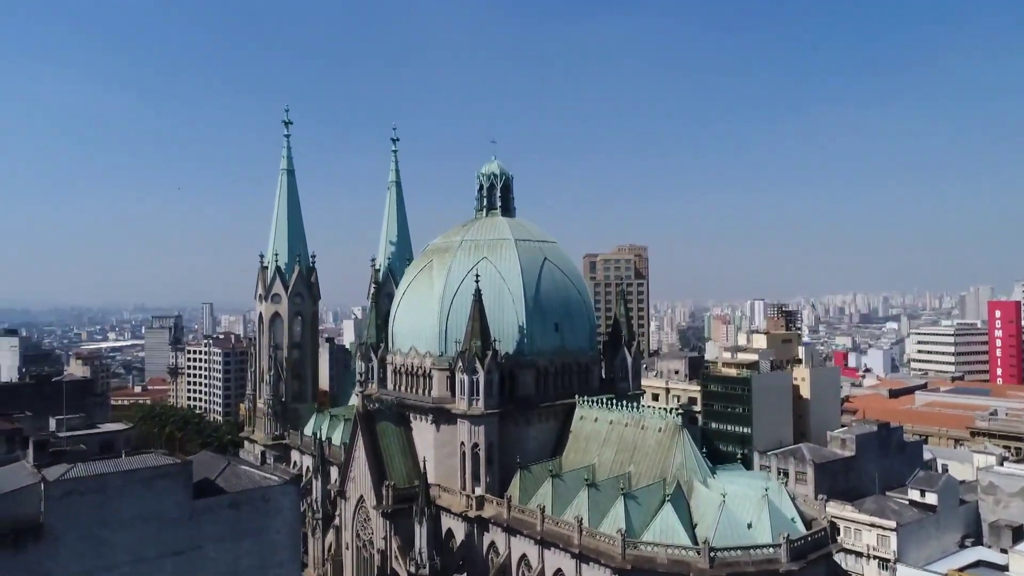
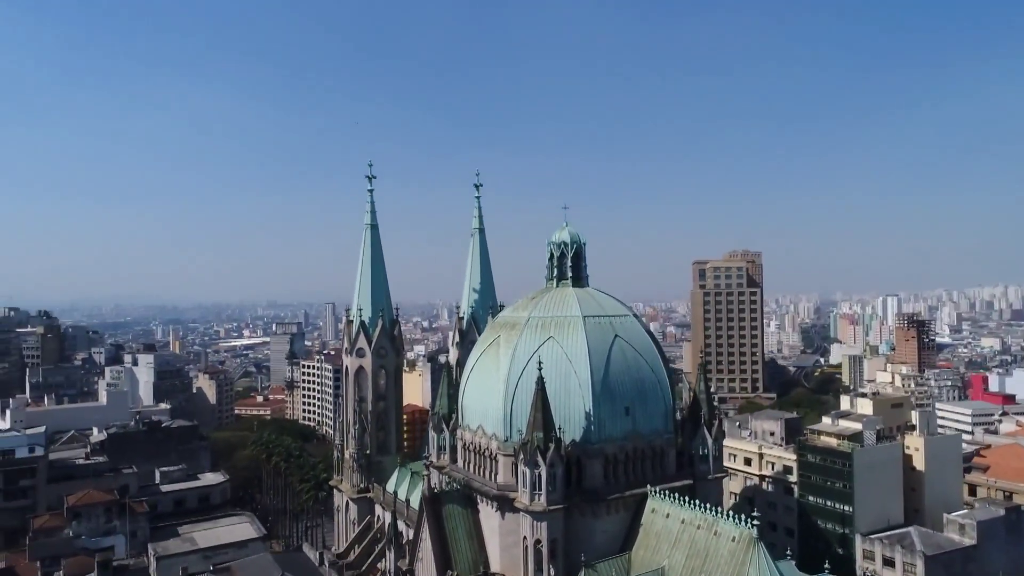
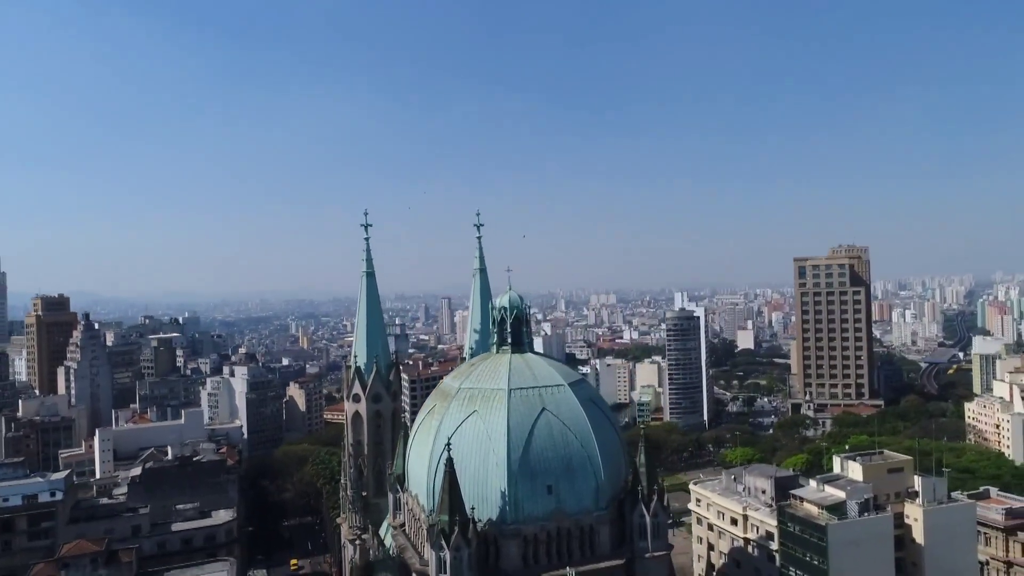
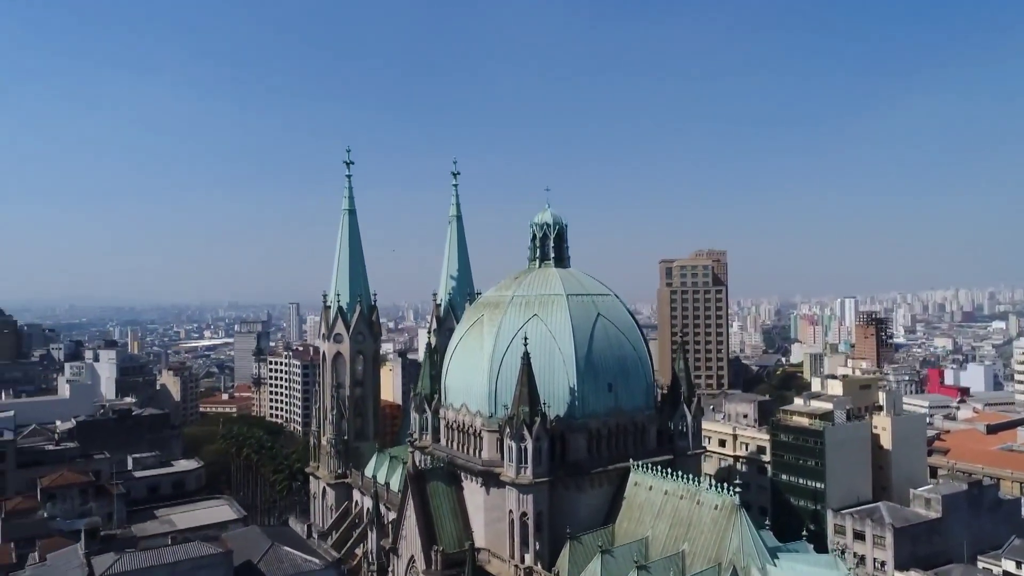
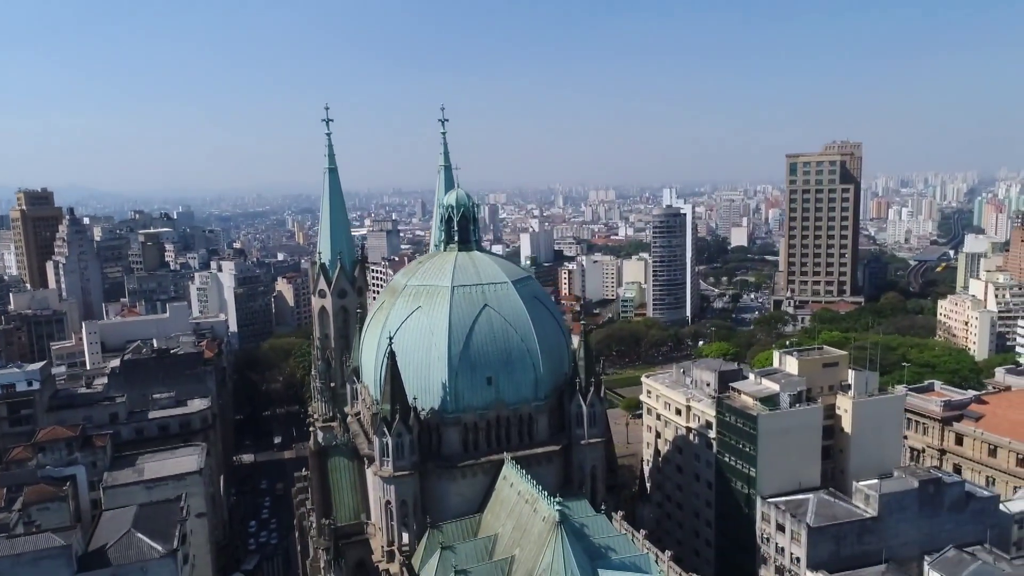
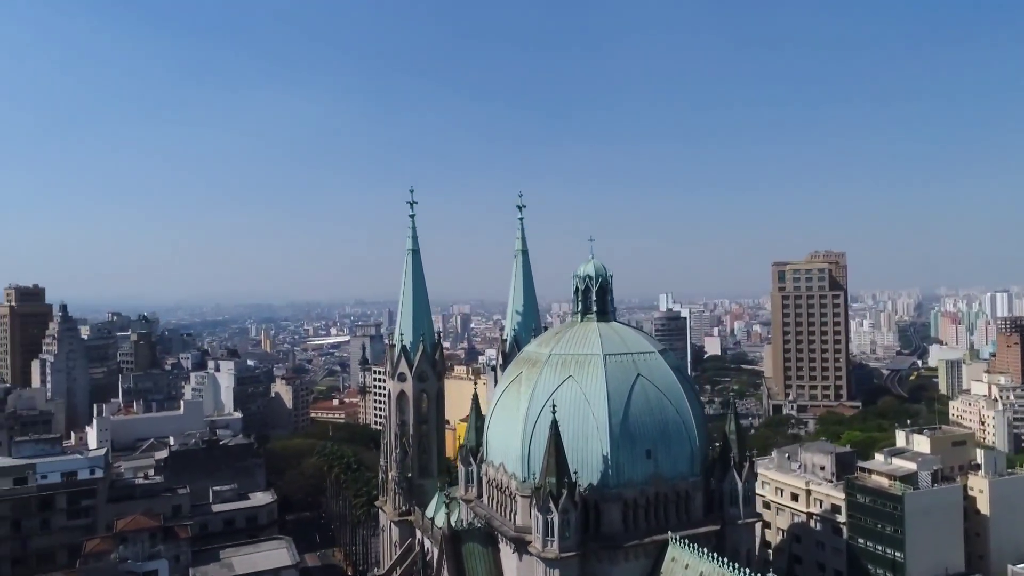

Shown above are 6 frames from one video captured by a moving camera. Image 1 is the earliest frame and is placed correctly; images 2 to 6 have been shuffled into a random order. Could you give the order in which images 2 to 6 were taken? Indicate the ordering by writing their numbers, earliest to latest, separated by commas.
4, 2, 6, 3, 5
